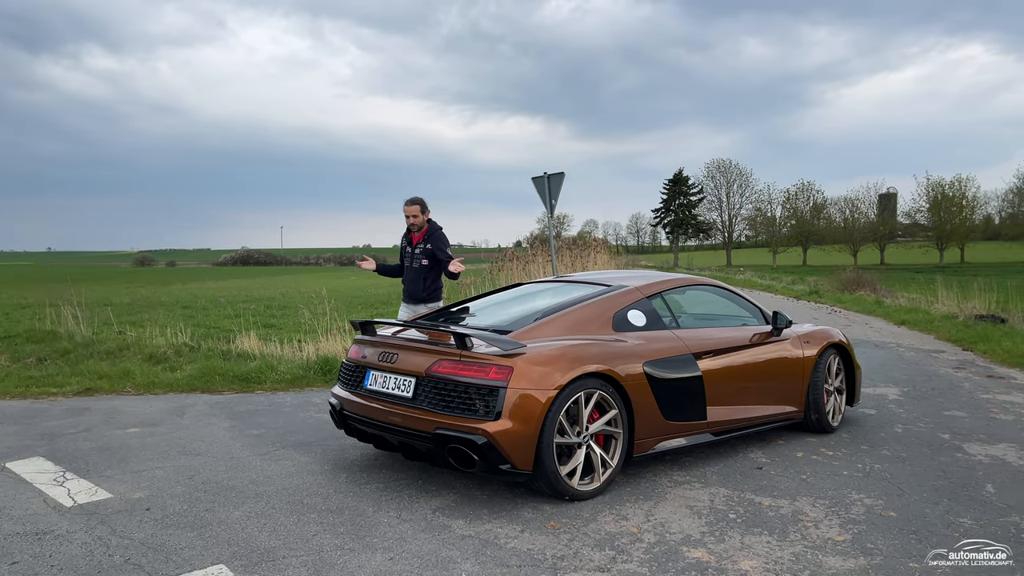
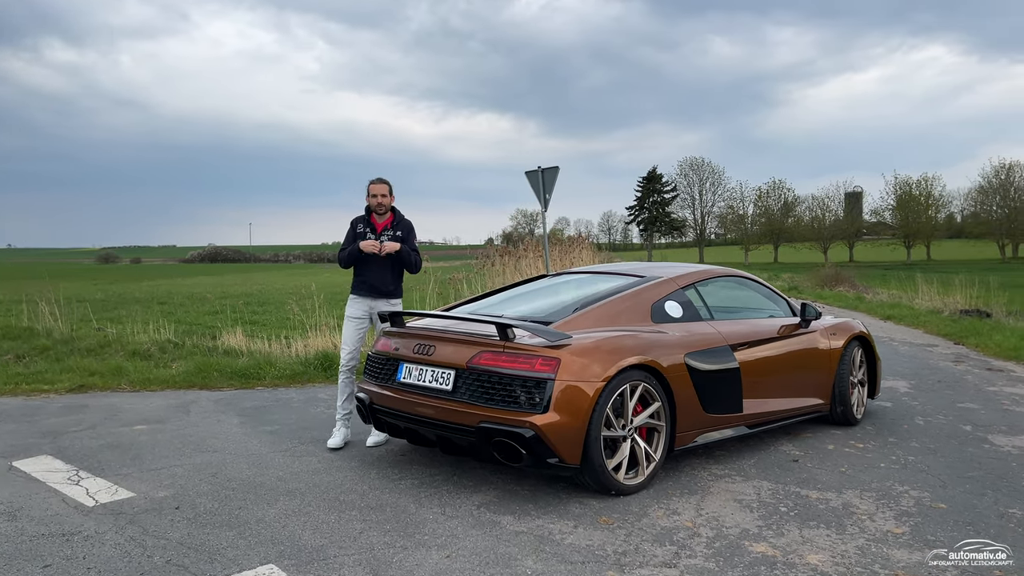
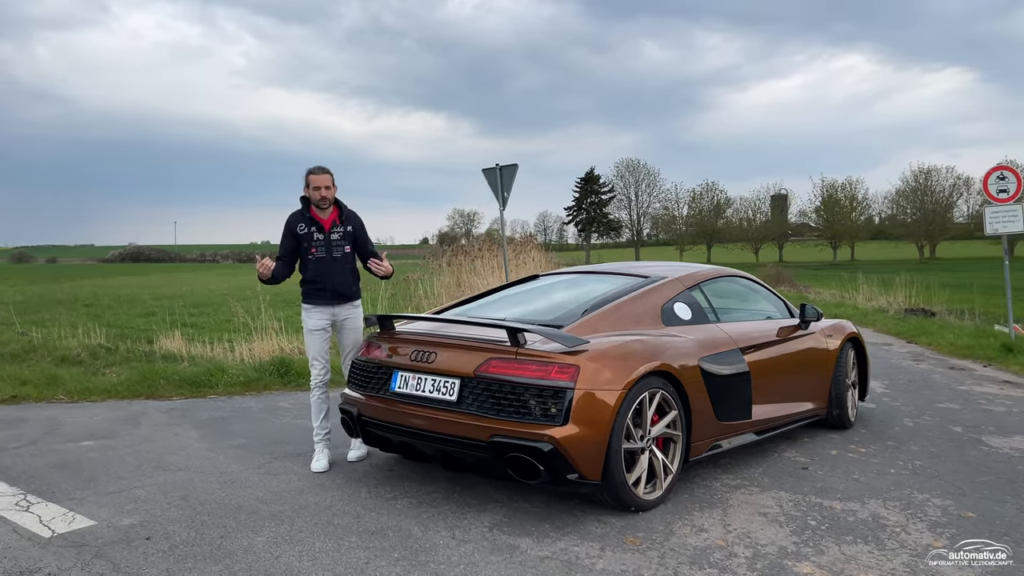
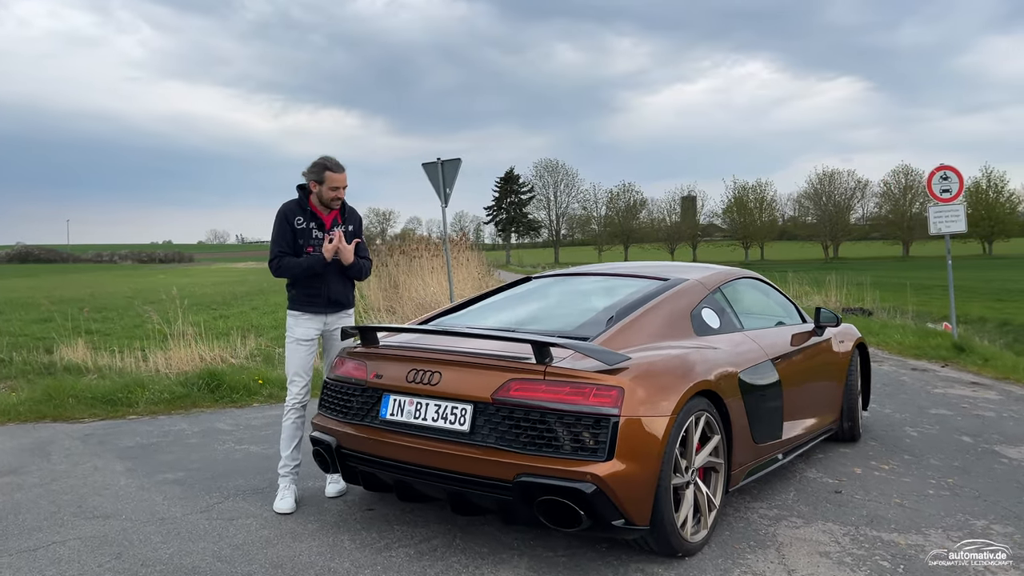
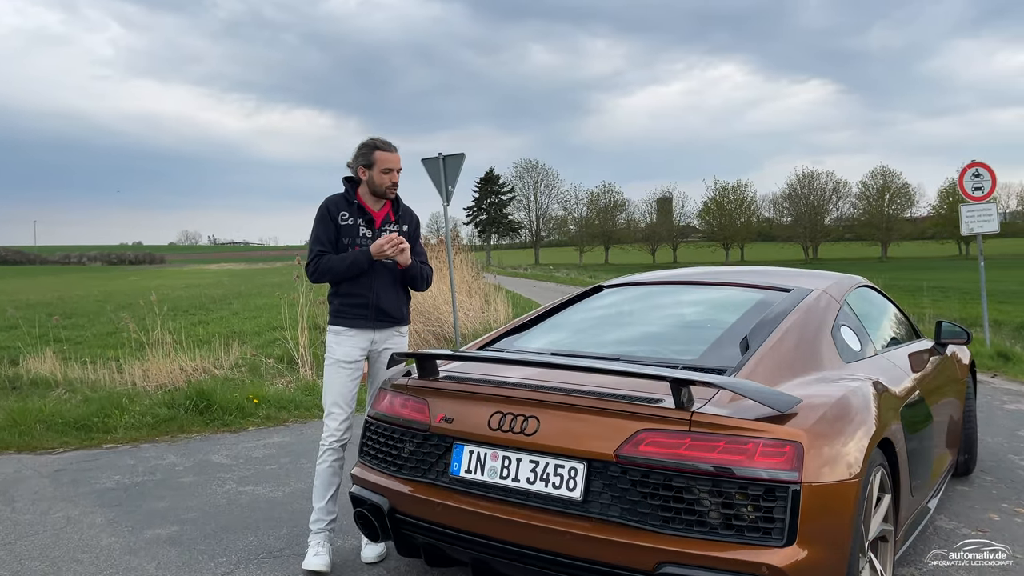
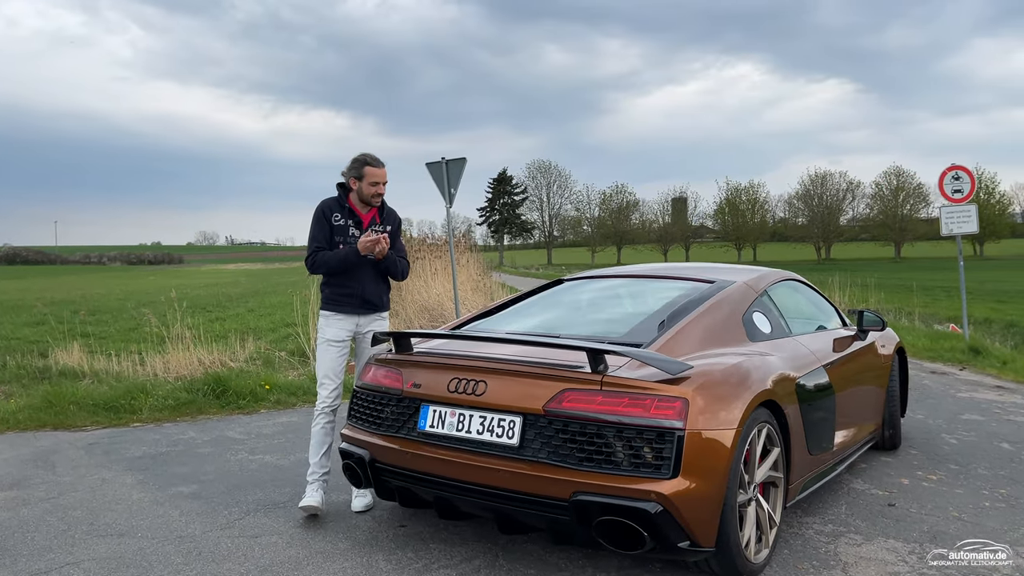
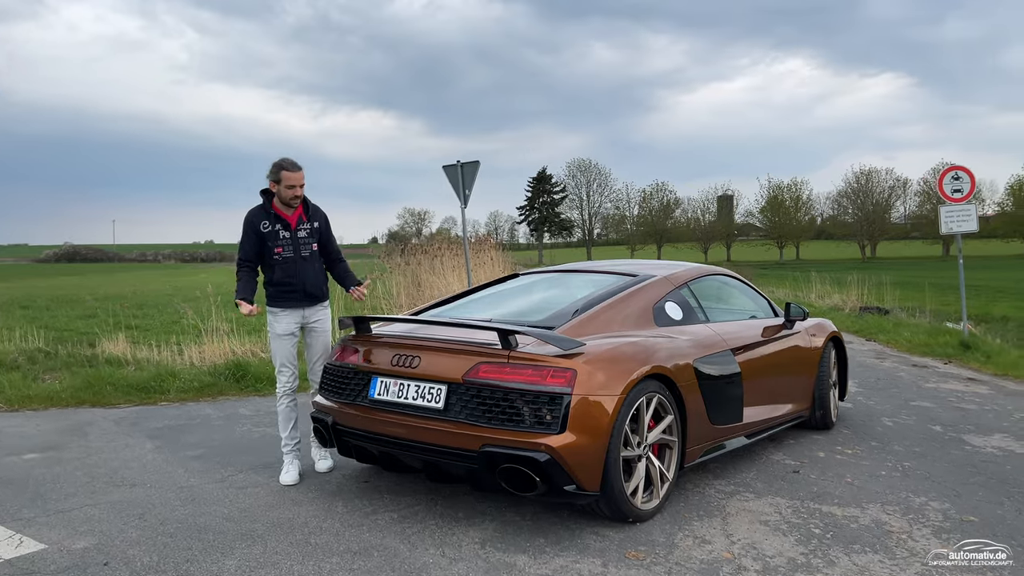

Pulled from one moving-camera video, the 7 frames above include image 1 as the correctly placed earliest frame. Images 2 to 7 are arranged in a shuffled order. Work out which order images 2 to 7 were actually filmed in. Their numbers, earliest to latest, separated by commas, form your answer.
2, 3, 7, 4, 6, 5
